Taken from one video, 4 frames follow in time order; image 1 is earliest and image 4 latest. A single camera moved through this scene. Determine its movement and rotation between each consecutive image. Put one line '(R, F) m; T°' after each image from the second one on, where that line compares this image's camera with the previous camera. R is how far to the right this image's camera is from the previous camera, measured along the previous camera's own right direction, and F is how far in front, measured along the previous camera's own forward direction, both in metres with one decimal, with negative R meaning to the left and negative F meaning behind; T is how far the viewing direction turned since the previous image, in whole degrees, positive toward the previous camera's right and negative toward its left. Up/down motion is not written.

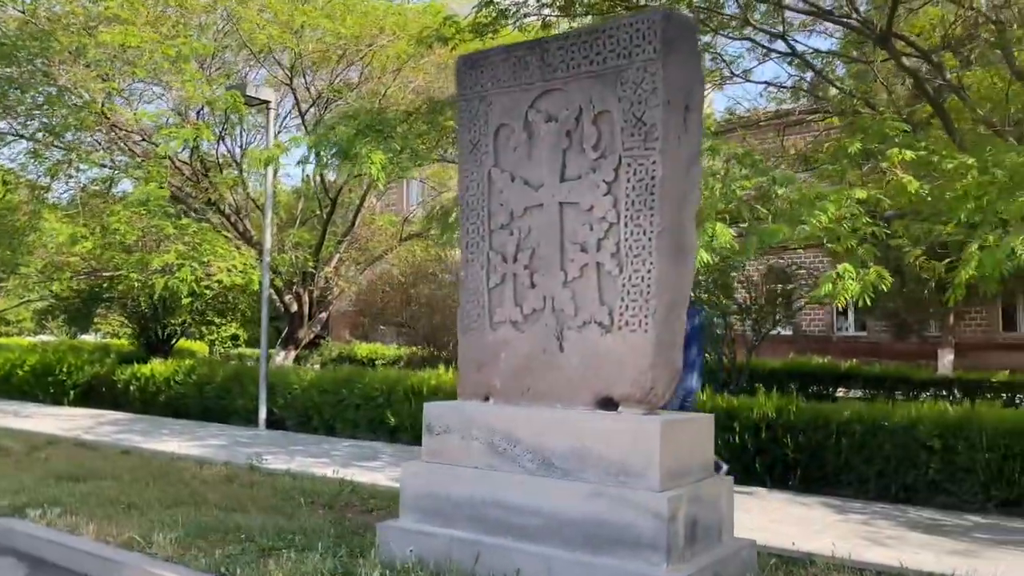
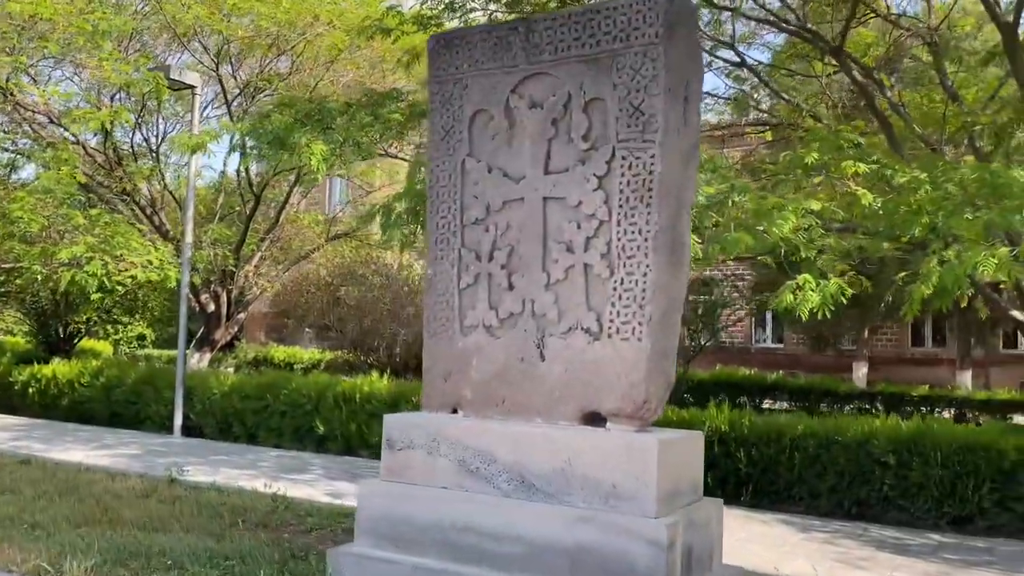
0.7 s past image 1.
(-0.3, +0.4) m; +6°
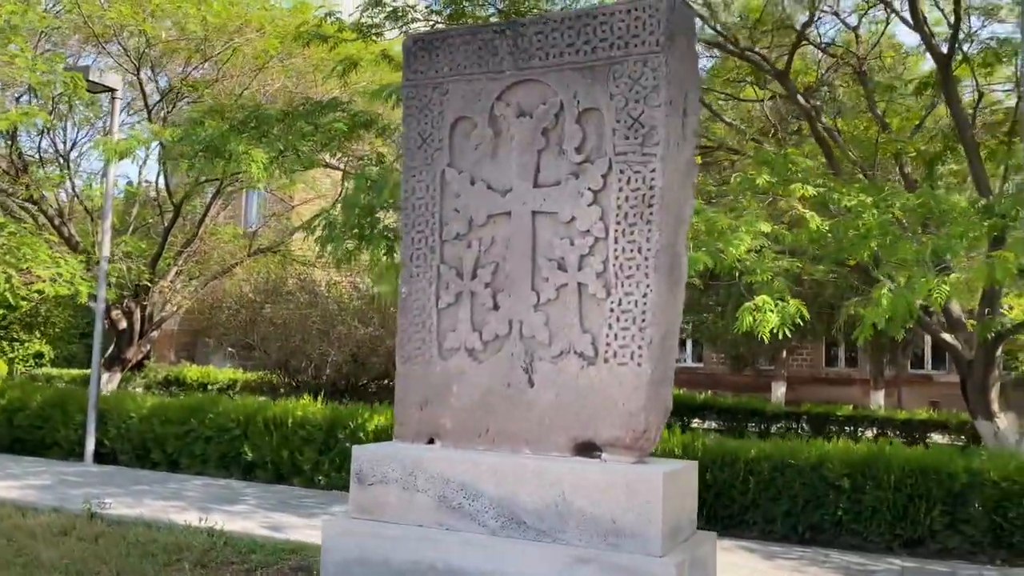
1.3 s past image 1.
(-0.3, +0.3) m; +6°
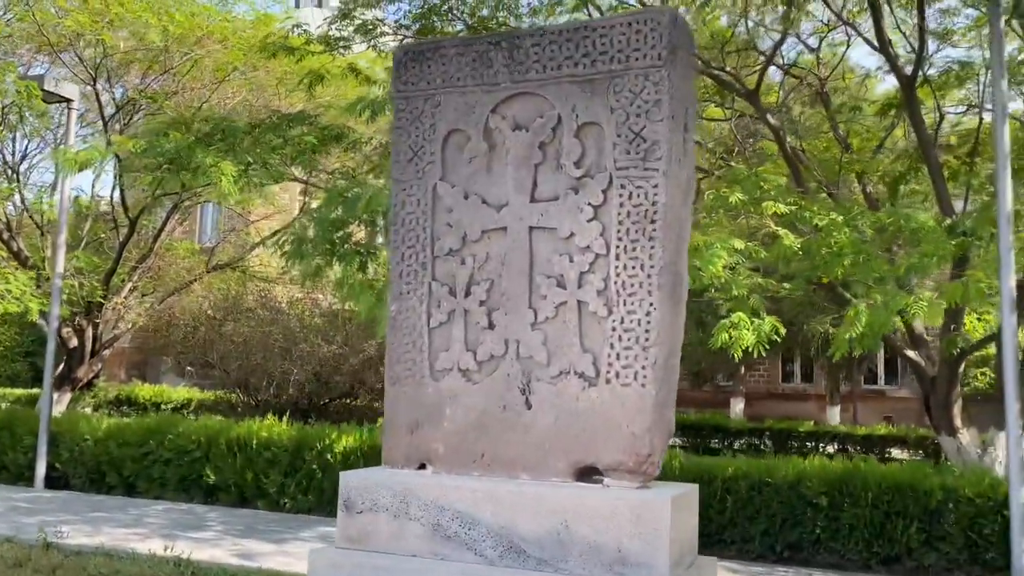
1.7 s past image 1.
(-0.2, +0.1) m; +3°
